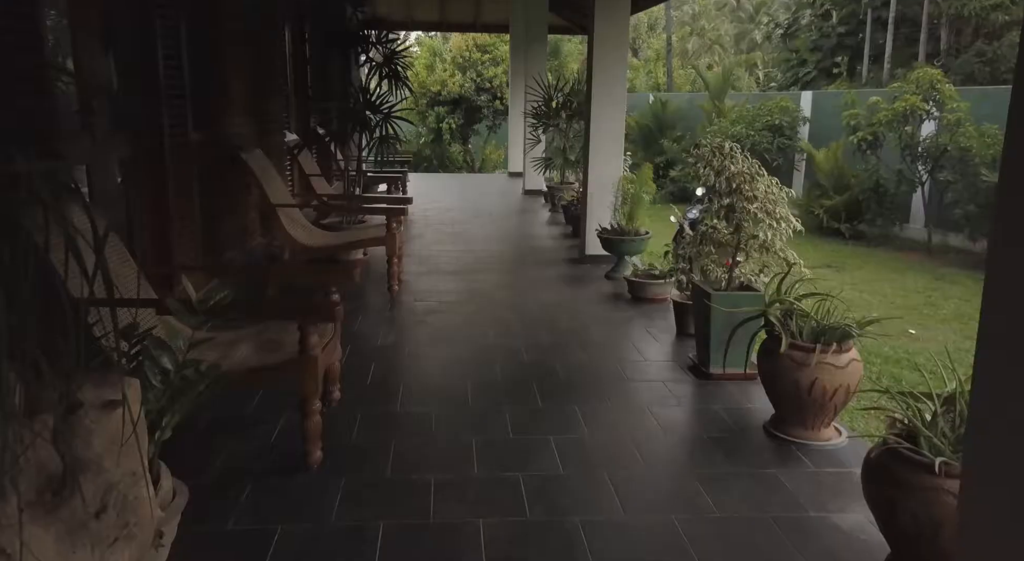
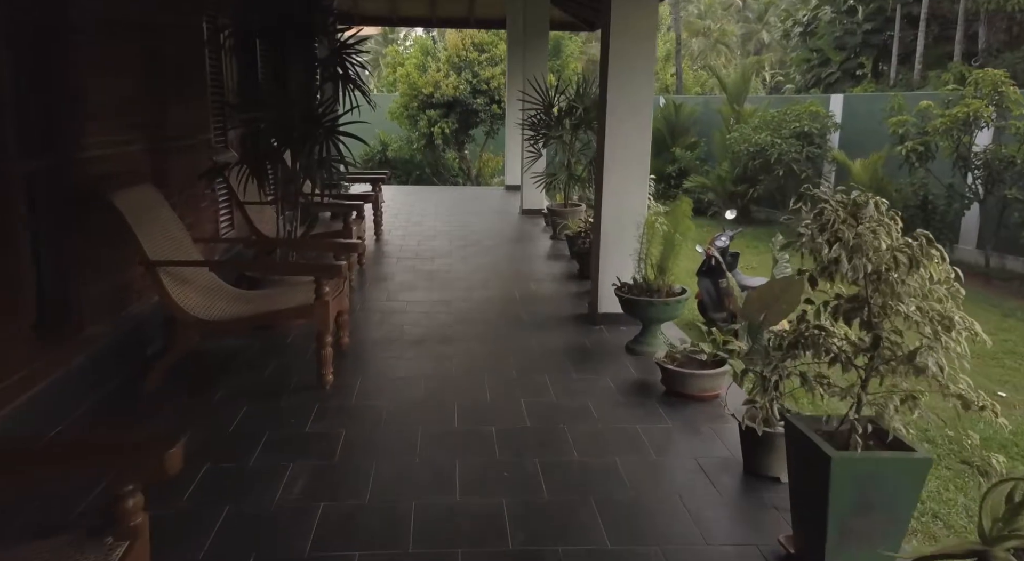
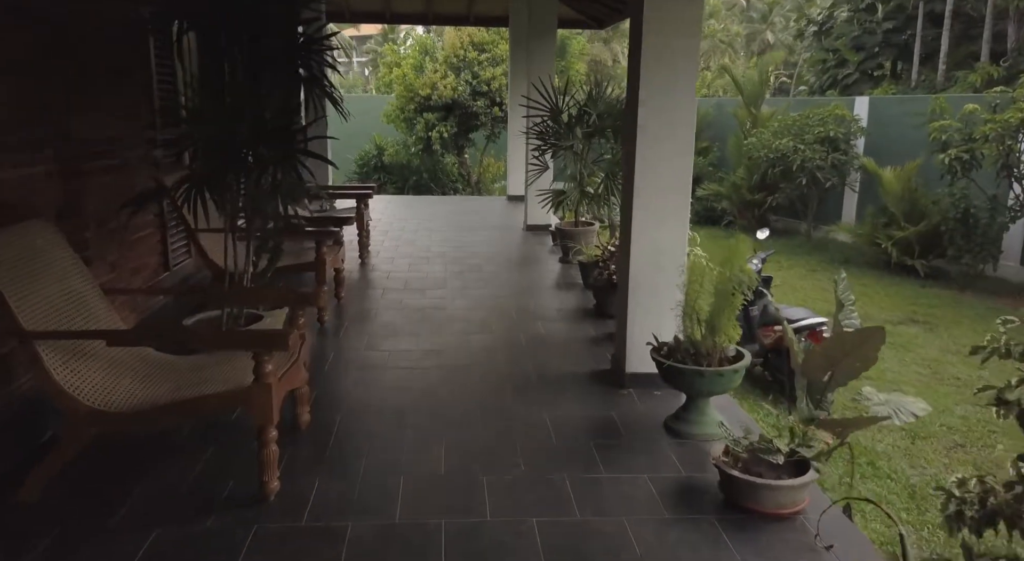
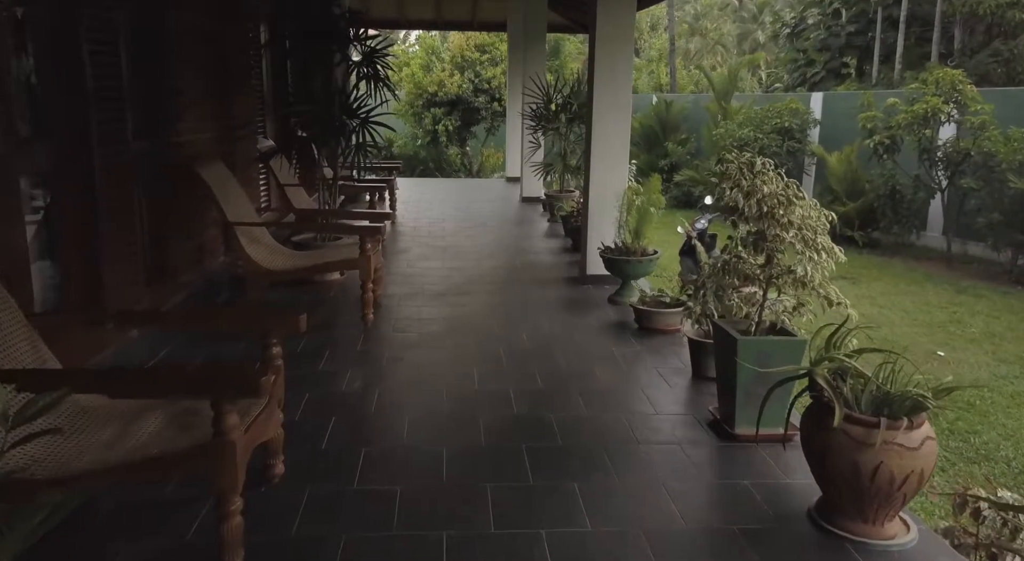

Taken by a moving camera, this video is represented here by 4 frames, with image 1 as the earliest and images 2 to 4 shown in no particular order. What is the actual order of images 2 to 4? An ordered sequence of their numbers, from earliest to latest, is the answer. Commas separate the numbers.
4, 2, 3
